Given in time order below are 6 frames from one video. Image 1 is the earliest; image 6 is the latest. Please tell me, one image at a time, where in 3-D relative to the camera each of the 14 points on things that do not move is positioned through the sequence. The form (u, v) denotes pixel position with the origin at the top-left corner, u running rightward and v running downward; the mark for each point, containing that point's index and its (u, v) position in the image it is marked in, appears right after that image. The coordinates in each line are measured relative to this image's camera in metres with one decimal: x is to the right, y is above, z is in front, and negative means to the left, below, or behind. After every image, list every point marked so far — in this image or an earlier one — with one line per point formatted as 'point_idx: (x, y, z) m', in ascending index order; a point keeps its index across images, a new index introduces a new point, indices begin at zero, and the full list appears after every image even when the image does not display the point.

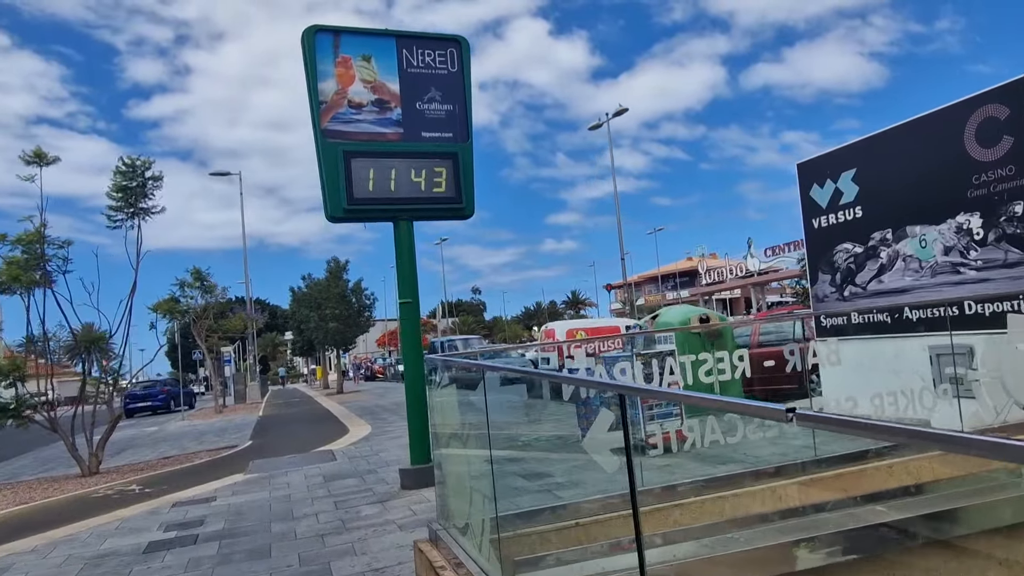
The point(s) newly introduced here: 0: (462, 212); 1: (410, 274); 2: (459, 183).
0: (-0.6, +0.8, +7.8) m
1: (-1.1, +0.2, +7.6) m
2: (-0.6, +1.2, +7.8) m
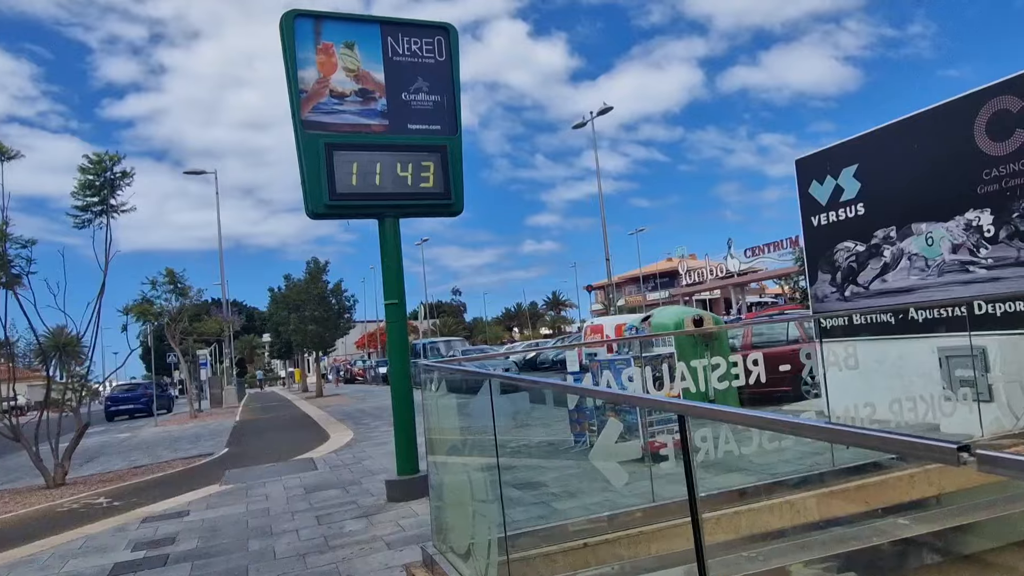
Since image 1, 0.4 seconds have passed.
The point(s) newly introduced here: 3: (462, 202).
0: (-0.7, +0.8, +7.4) m
1: (-1.2, +0.1, +7.2) m
2: (-0.7, +1.2, +7.4) m
3: (-0.5, +0.9, +7.5) m
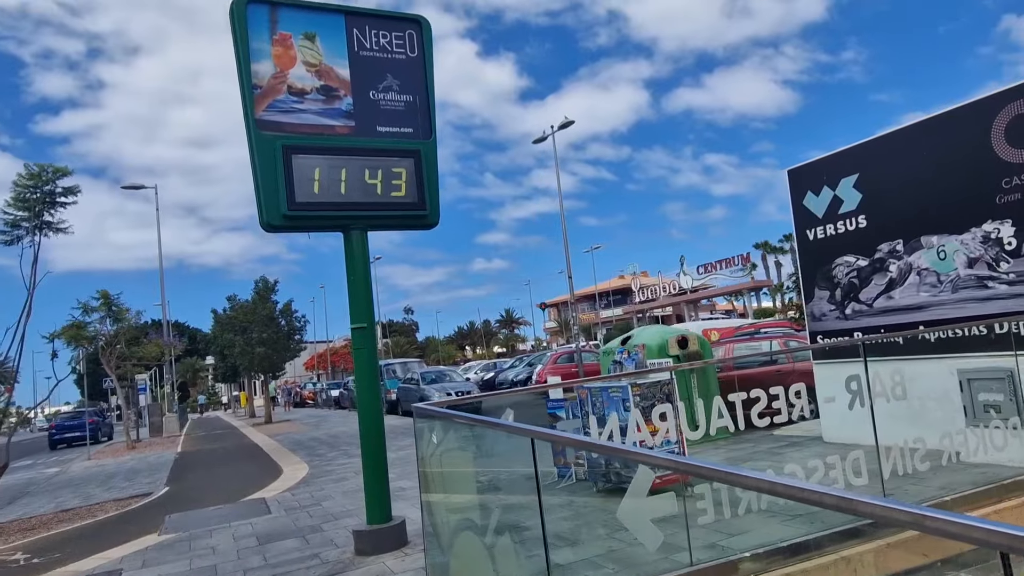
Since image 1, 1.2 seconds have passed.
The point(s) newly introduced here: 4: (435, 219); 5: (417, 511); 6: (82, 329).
0: (-0.8, +0.6, +6.7) m
1: (-1.4, -0.1, +6.4) m
2: (-0.9, +1.0, +6.6) m
3: (-0.7, +0.7, +6.7) m
4: (-0.7, +0.7, +6.7) m
5: (-1.0, -2.4, +7.4) m
6: (-12.1, -1.2, +19.5) m
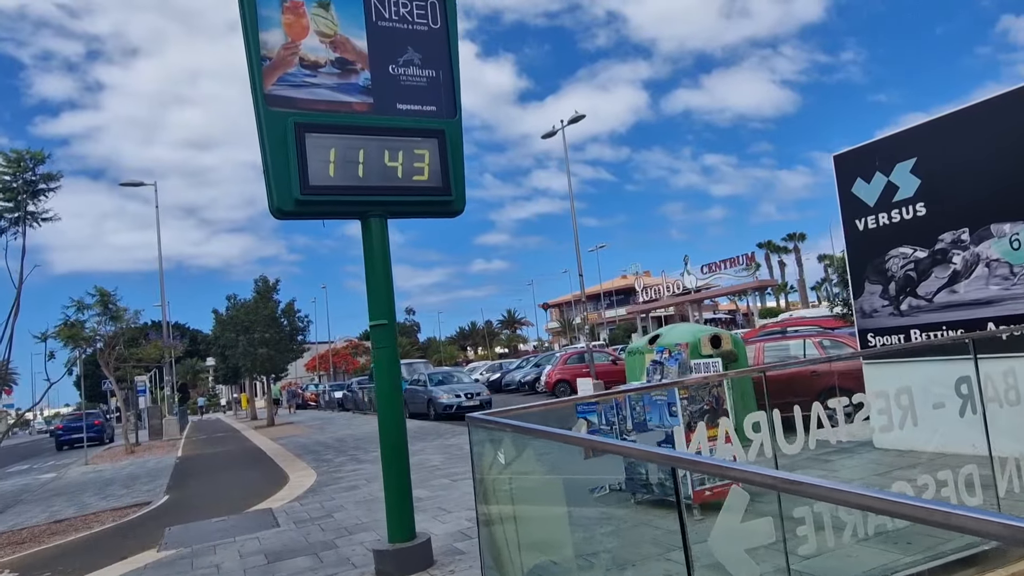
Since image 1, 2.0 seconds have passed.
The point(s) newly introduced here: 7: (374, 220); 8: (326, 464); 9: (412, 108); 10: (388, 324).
0: (-0.5, +0.7, +6.1) m
1: (-1.1, 0.0, +5.8) m
2: (-0.6, +1.0, +6.0) m
3: (-0.4, +0.8, +6.1) m
4: (-0.5, +0.7, +6.1) m
5: (-0.7, -2.3, +6.8) m
6: (-11.8, -1.2, +18.9) m
7: (-1.2, +0.6, +5.8) m
8: (-3.3, -3.1, +12.3) m
9: (-0.9, +1.6, +6.0) m
10: (-1.0, -0.3, +5.8) m
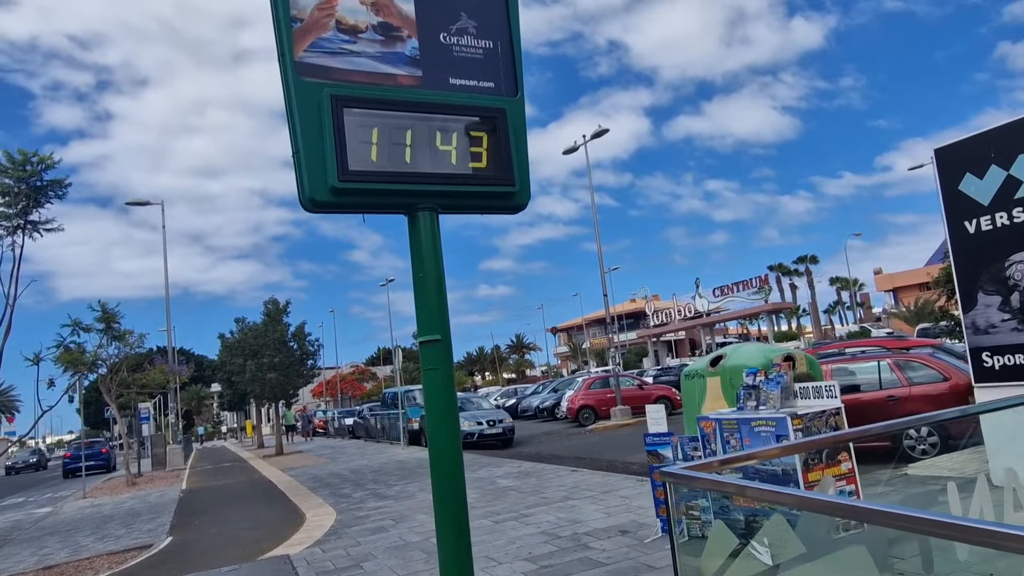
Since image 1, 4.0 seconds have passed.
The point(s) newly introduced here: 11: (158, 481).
0: (0.0, +0.6, +5.1) m
1: (-0.5, -0.1, +4.8) m
2: (0.0, +1.0, +5.1) m
3: (+0.1, +0.7, +5.1) m
4: (+0.1, +0.7, +5.1) m
5: (-0.2, -2.4, +5.7) m
6: (-11.2, -1.7, +17.9) m
7: (-0.6, +0.5, +4.9) m
8: (-2.7, -3.4, +11.2) m
9: (-0.3, +1.5, +5.1) m
10: (-0.5, -0.4, +4.8) m
11: (-9.8, -5.3, +19.2) m
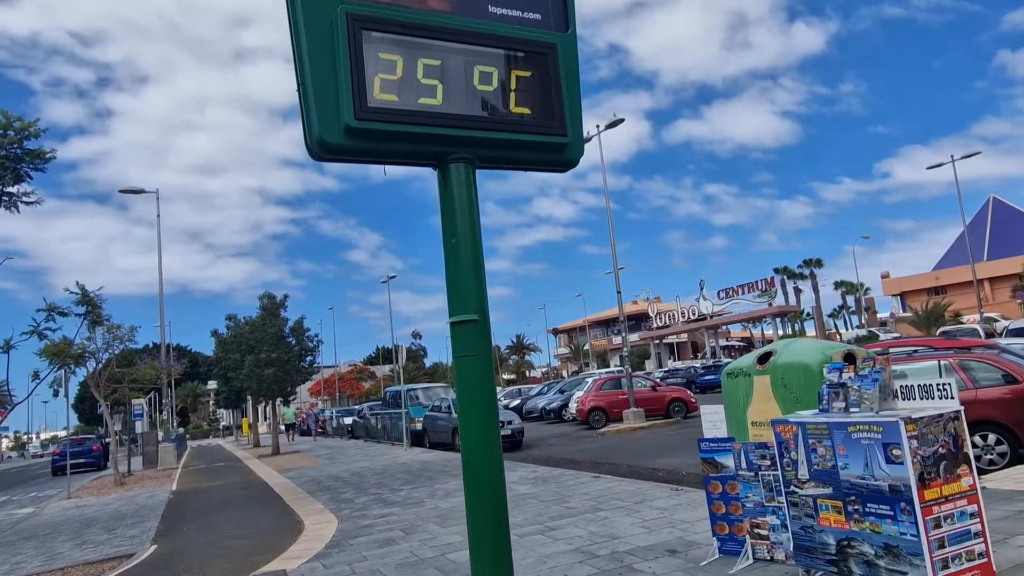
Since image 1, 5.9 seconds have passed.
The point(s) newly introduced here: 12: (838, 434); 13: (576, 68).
0: (+0.3, +0.8, +4.2) m
1: (-0.2, +0.1, +3.9) m
2: (+0.3, +1.1, +4.2) m
3: (+0.4, +0.9, +4.3) m
4: (+0.4, +0.8, +4.3) m
5: (+0.1, -2.3, +4.8) m
6: (-10.9, -1.4, +17.0) m
7: (-0.3, +0.7, +4.0) m
8: (-2.4, -3.2, +10.3) m
9: (0.0, +1.7, +4.2) m
10: (-0.2, -0.2, +3.9) m
11: (-9.6, -5.1, +18.3) m
12: (+2.0, -0.9, +4.3) m
13: (+0.4, +1.4, +4.3) m
